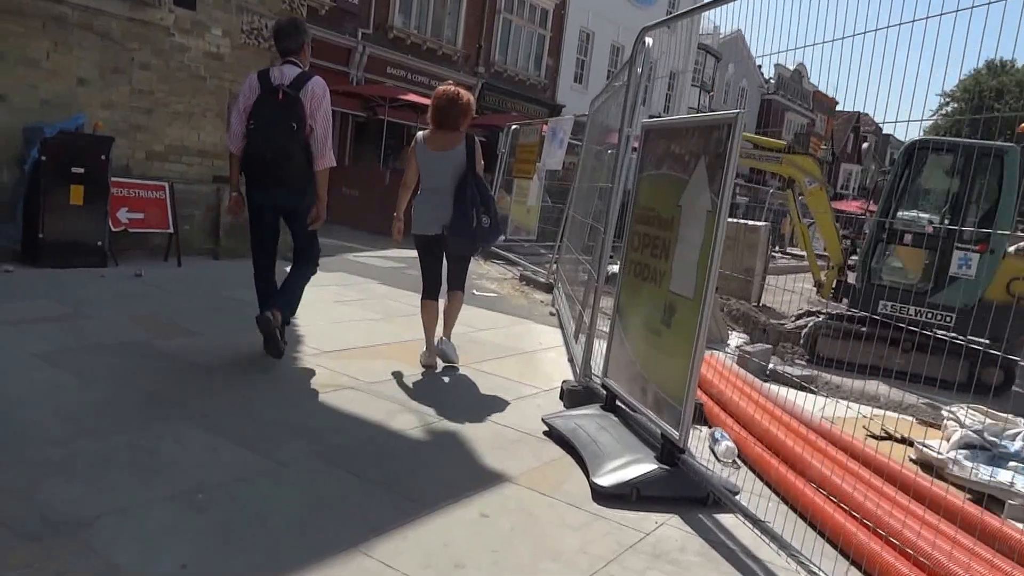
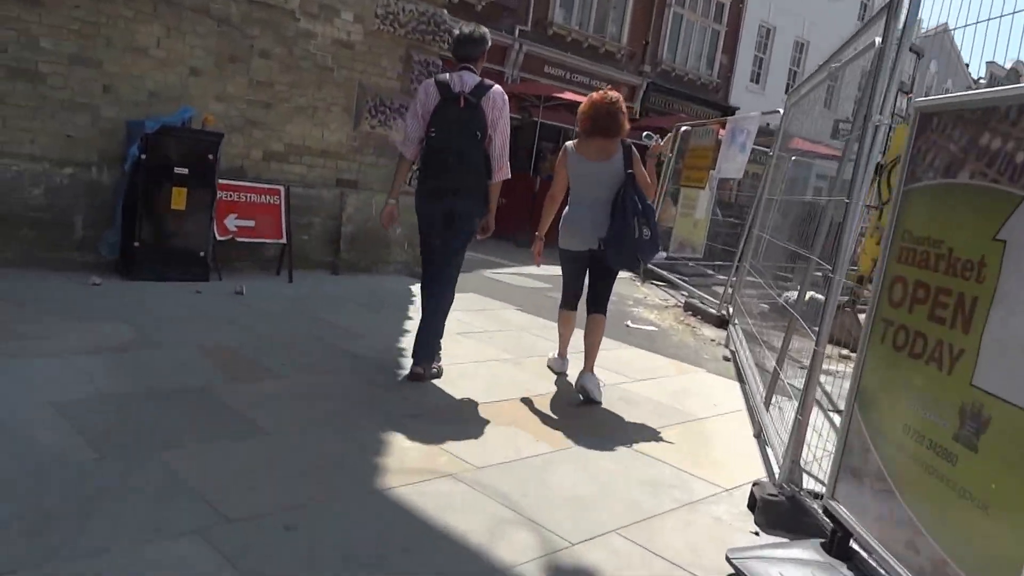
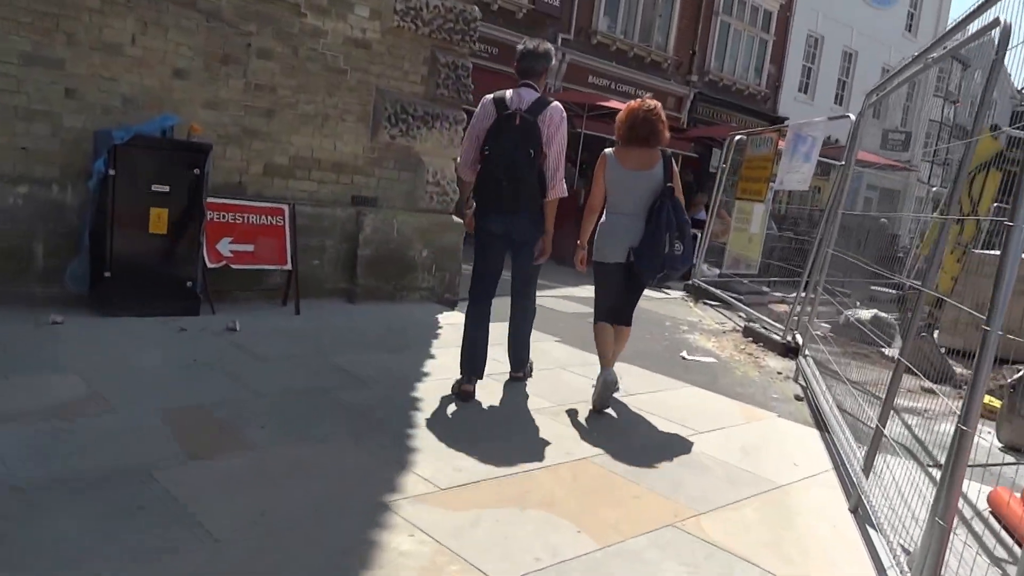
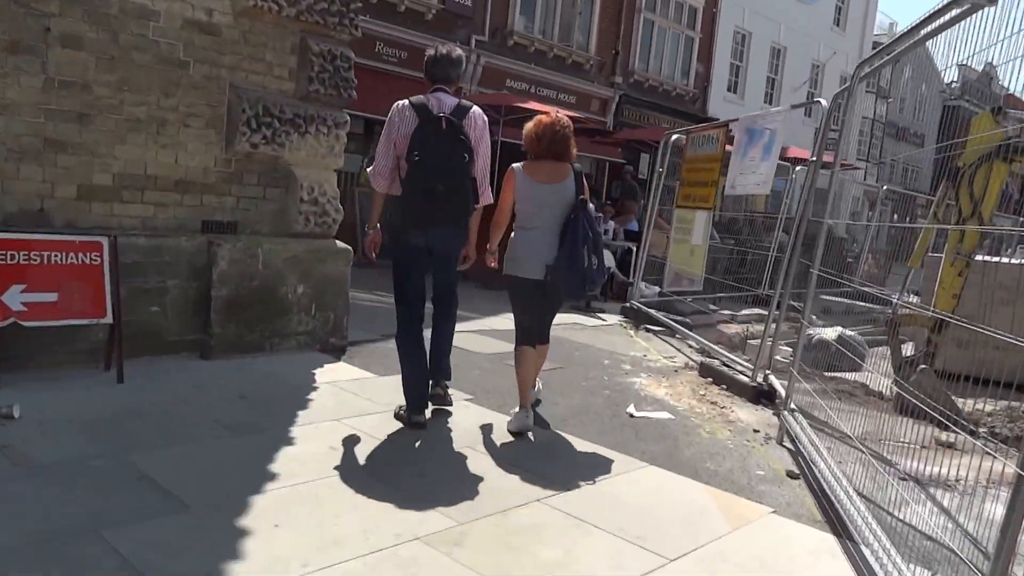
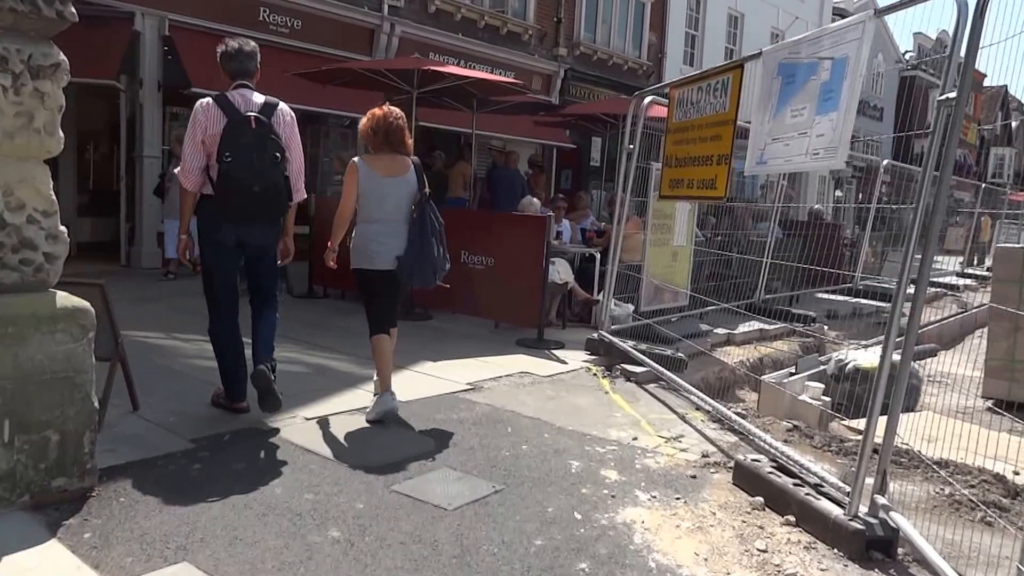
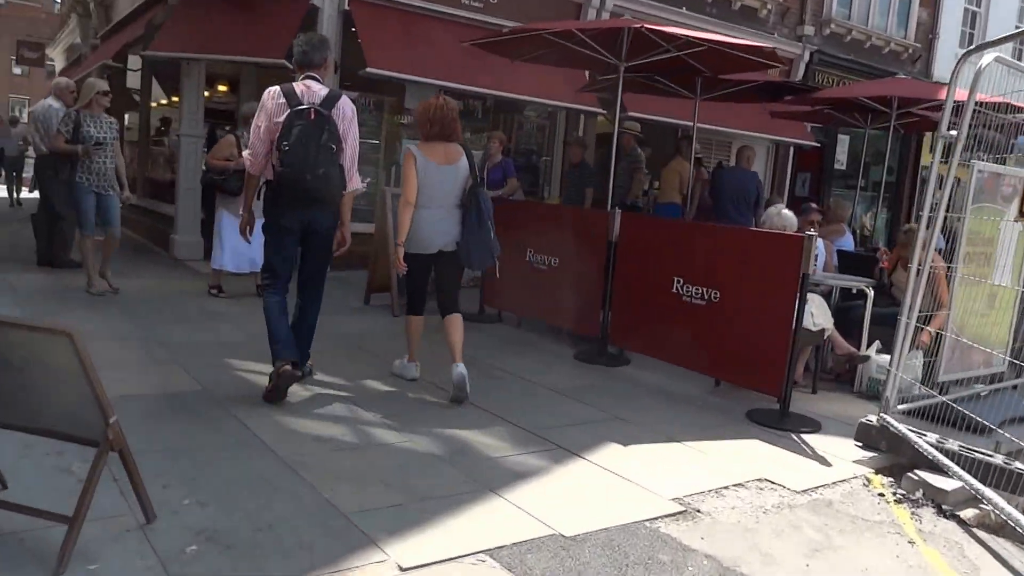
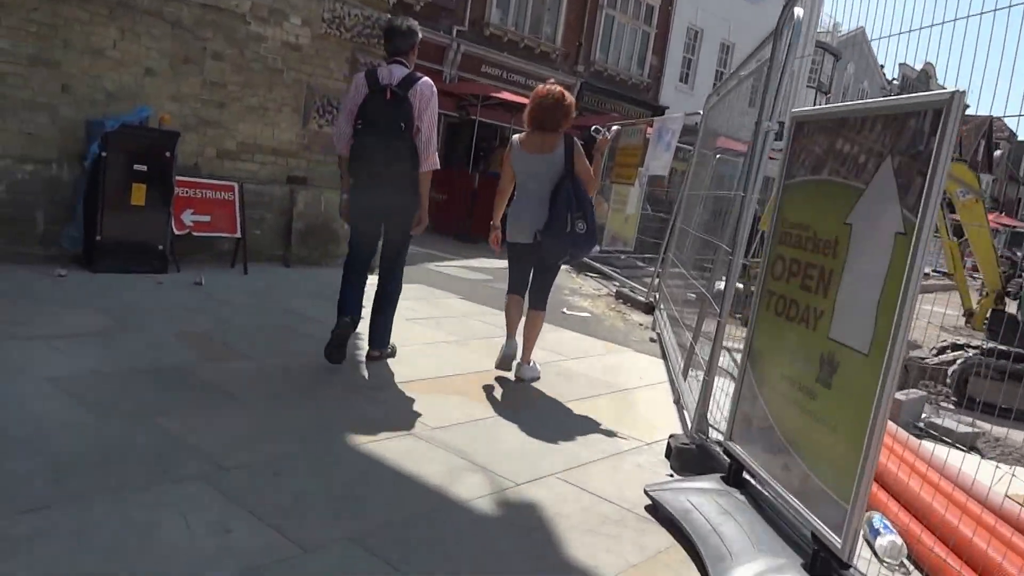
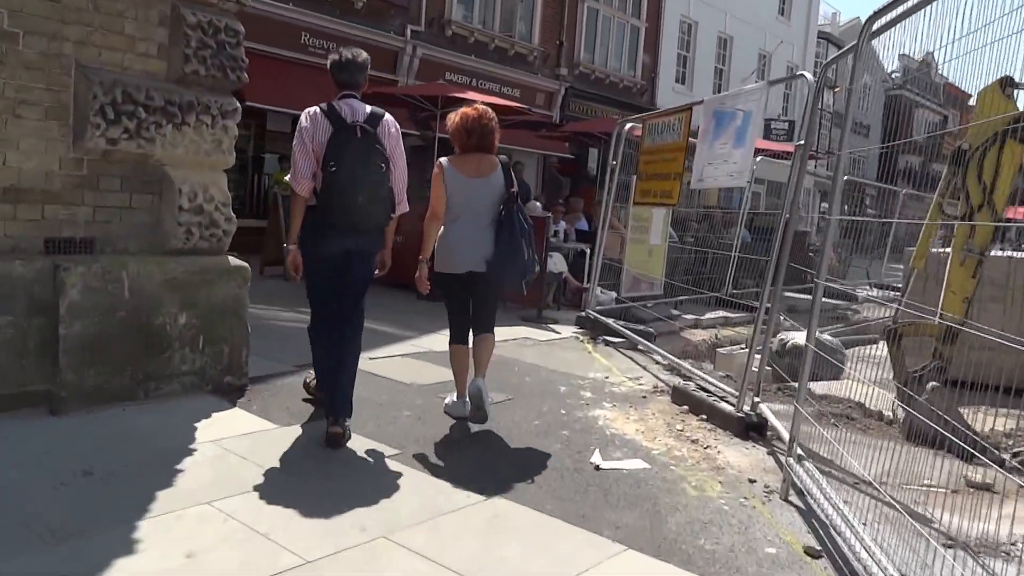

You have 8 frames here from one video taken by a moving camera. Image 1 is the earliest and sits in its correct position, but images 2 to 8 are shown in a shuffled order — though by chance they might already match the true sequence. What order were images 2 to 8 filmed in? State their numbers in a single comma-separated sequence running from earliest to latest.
7, 2, 3, 4, 8, 5, 6
